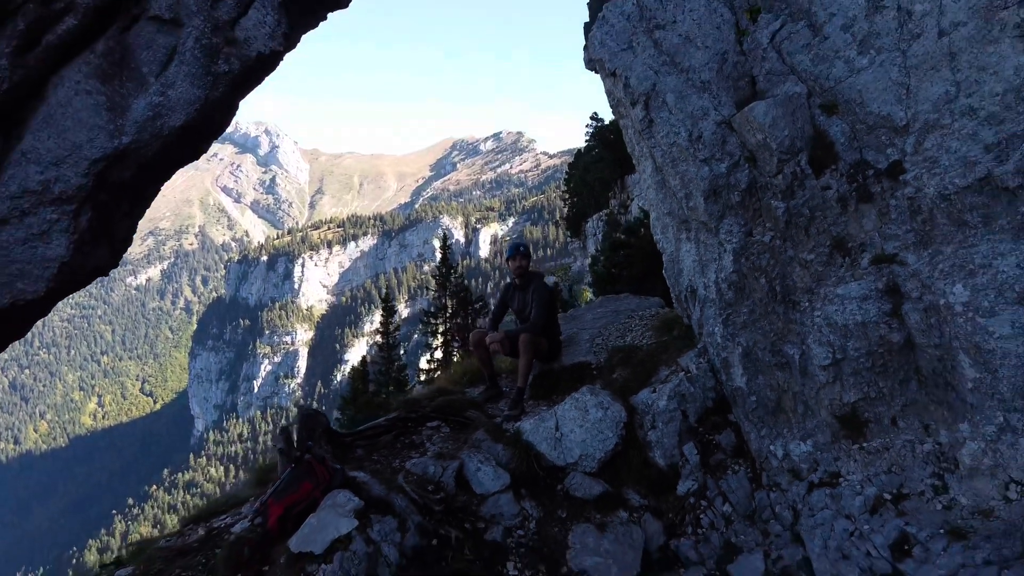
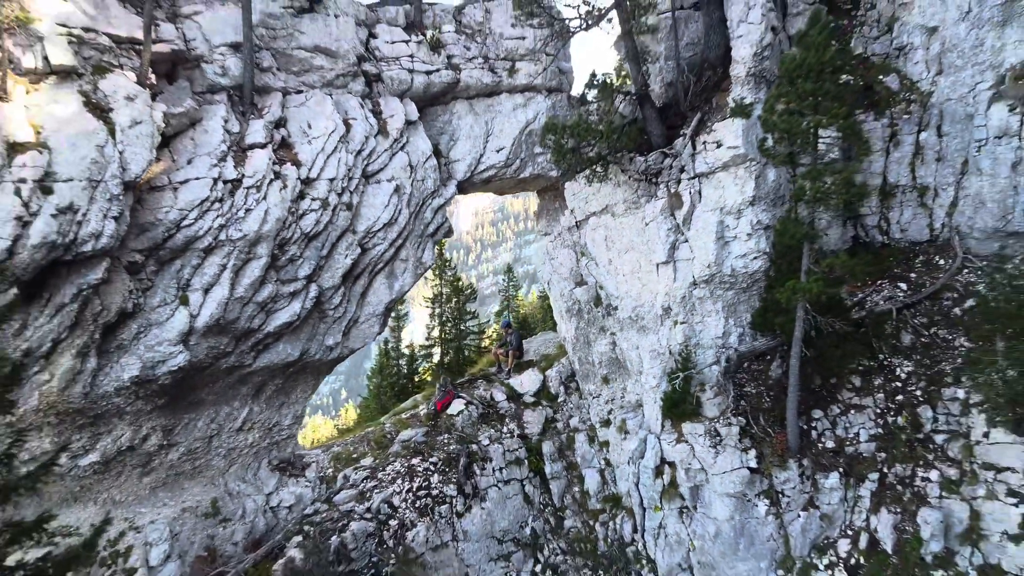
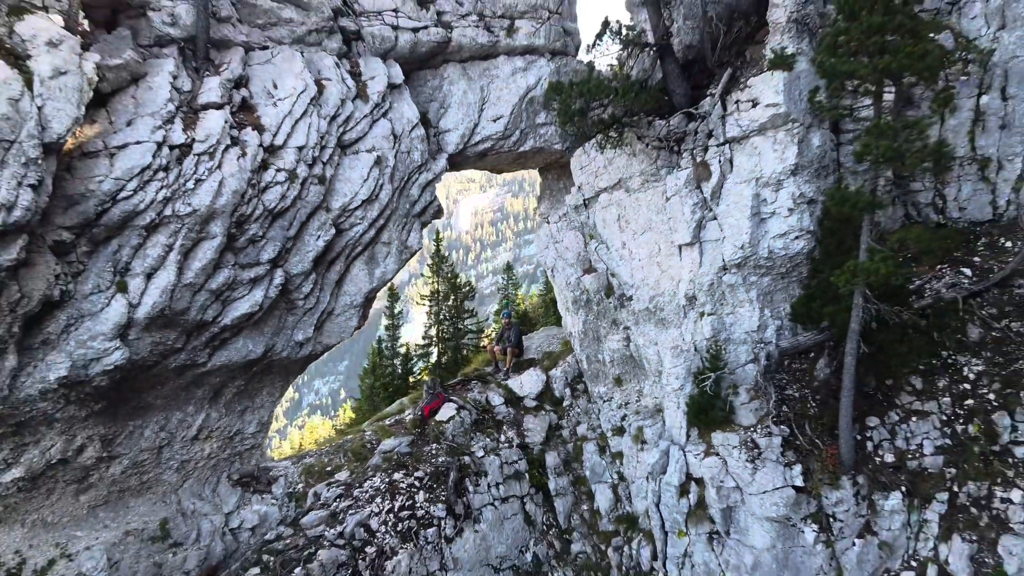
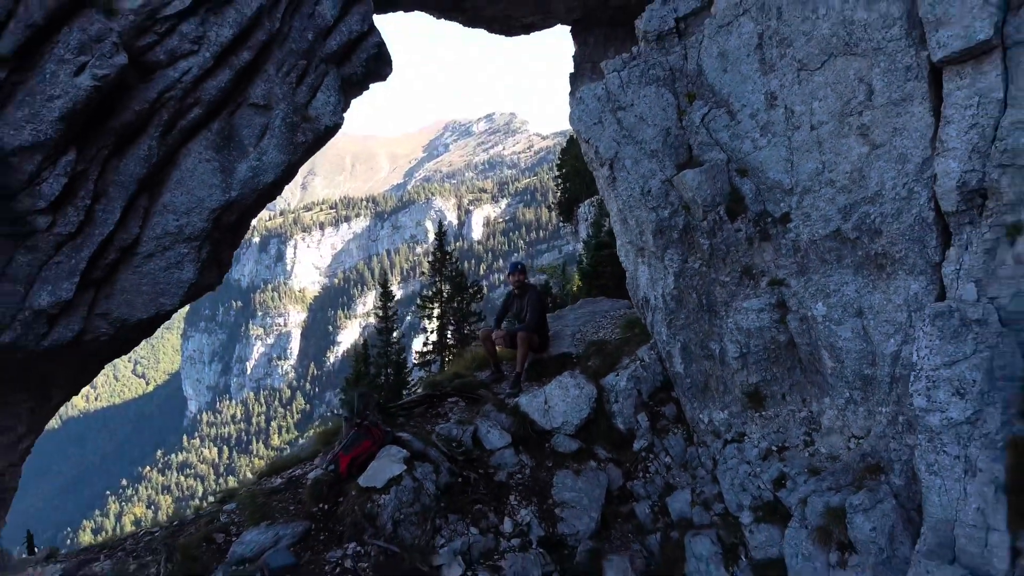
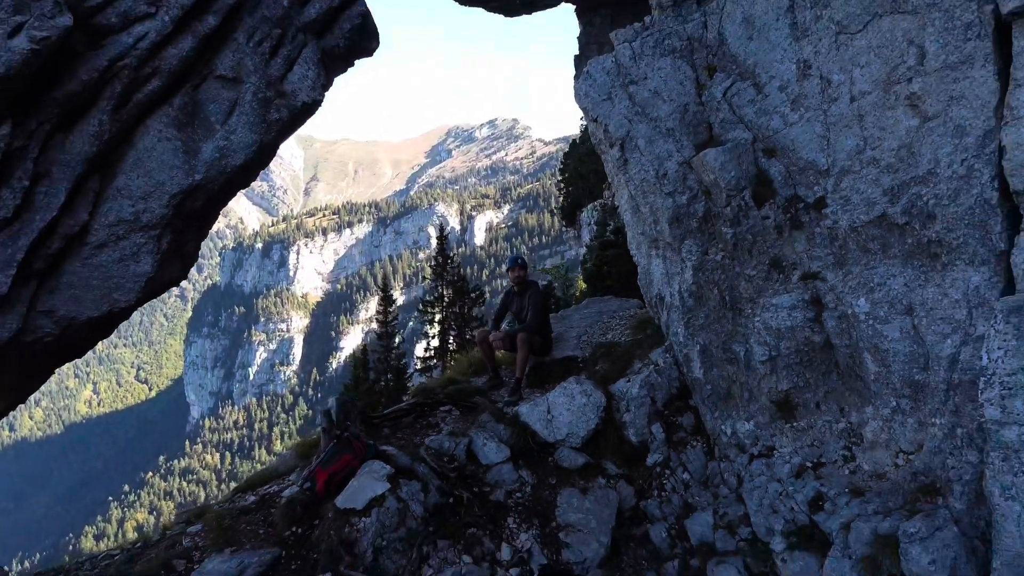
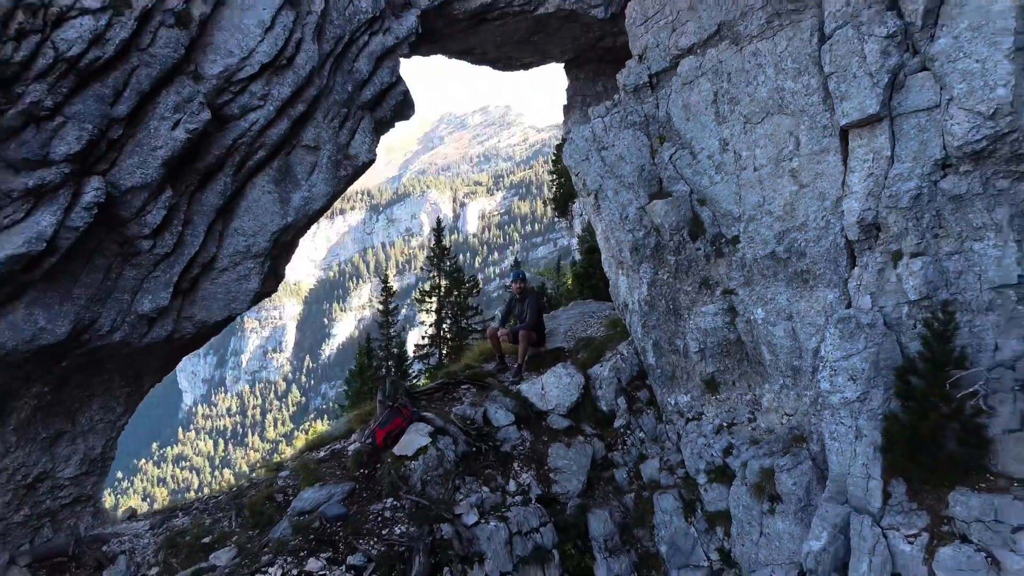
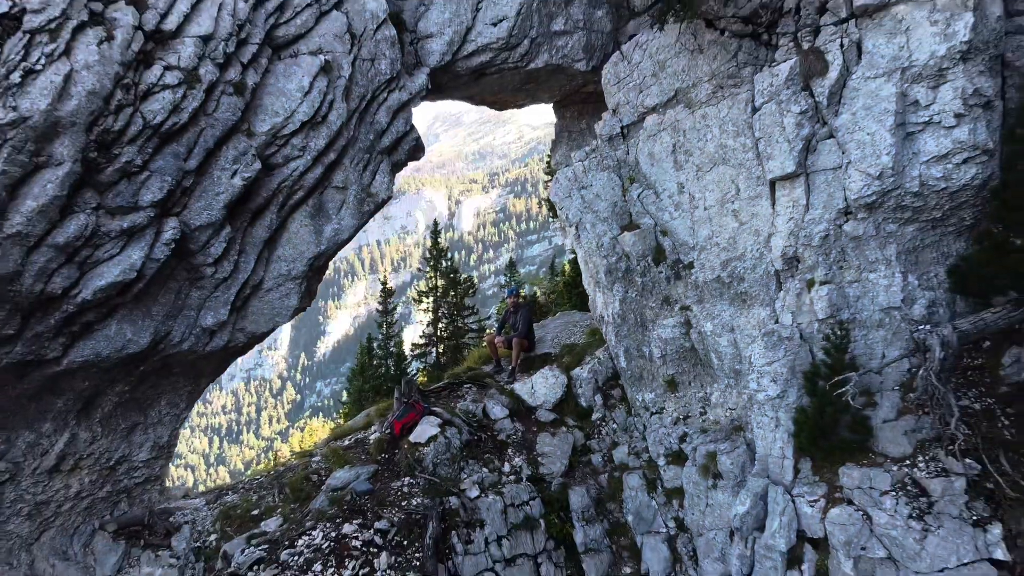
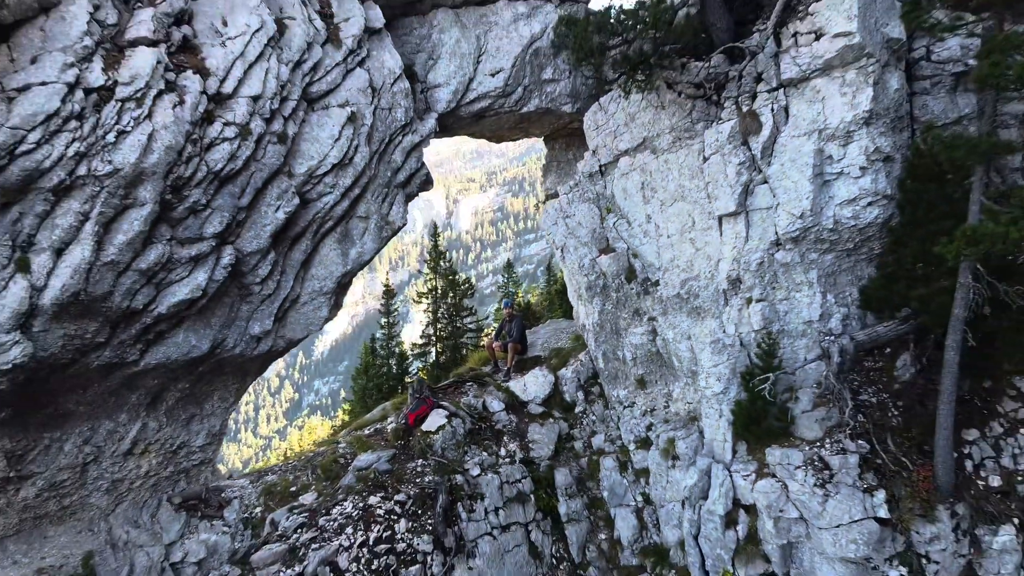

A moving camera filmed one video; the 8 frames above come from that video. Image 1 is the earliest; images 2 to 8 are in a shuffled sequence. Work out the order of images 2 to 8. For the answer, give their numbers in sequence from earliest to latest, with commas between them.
5, 4, 6, 7, 8, 3, 2
